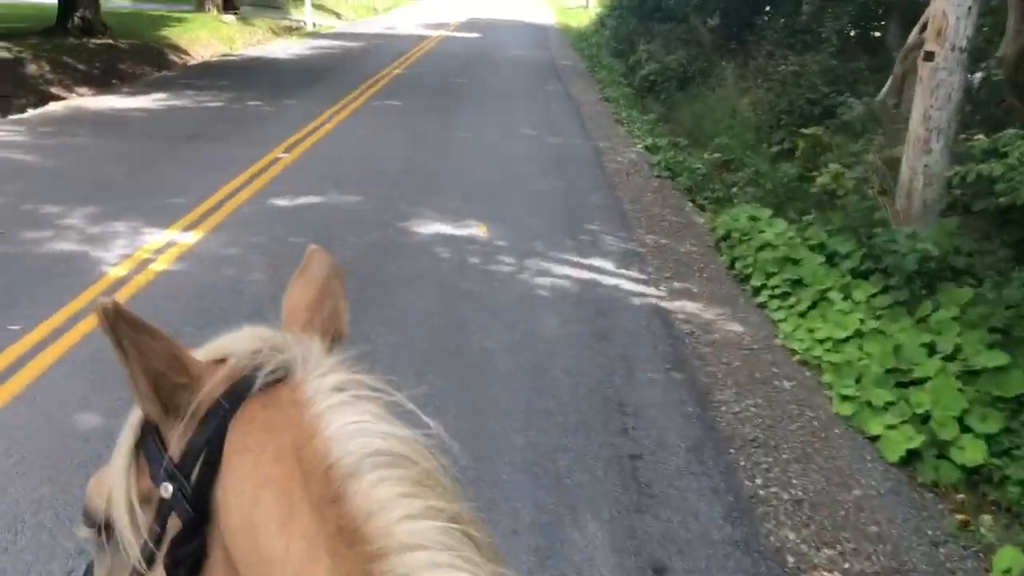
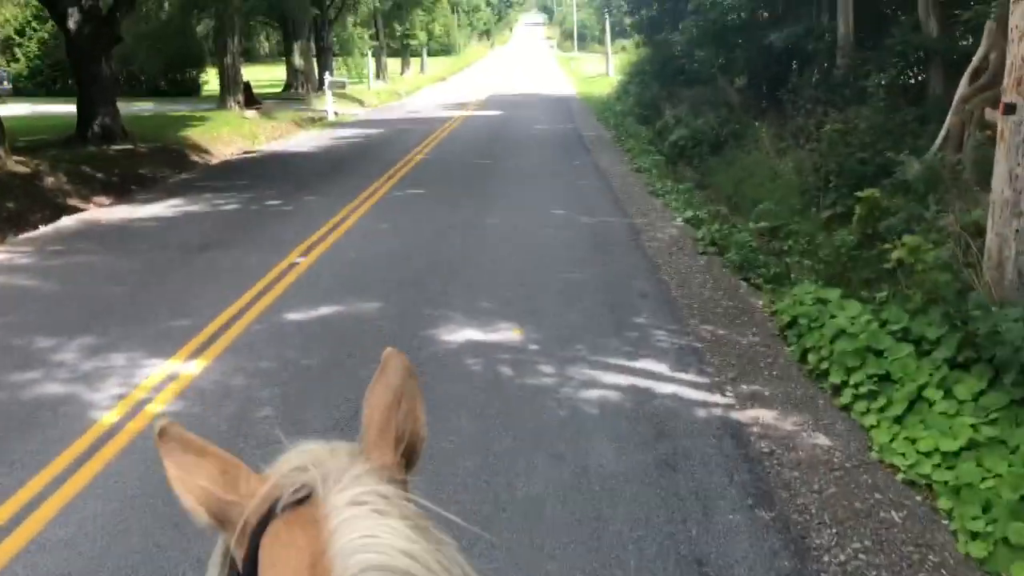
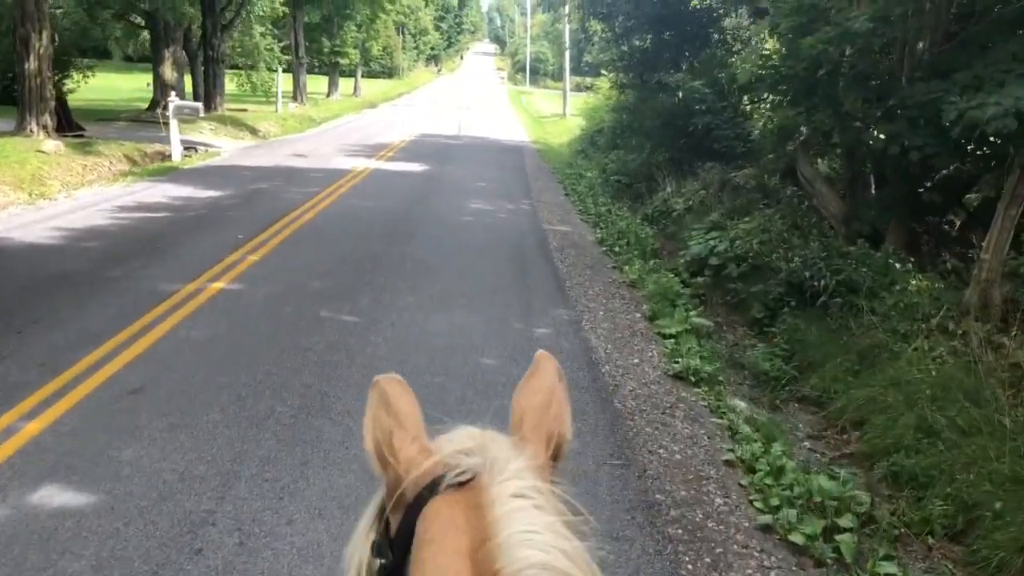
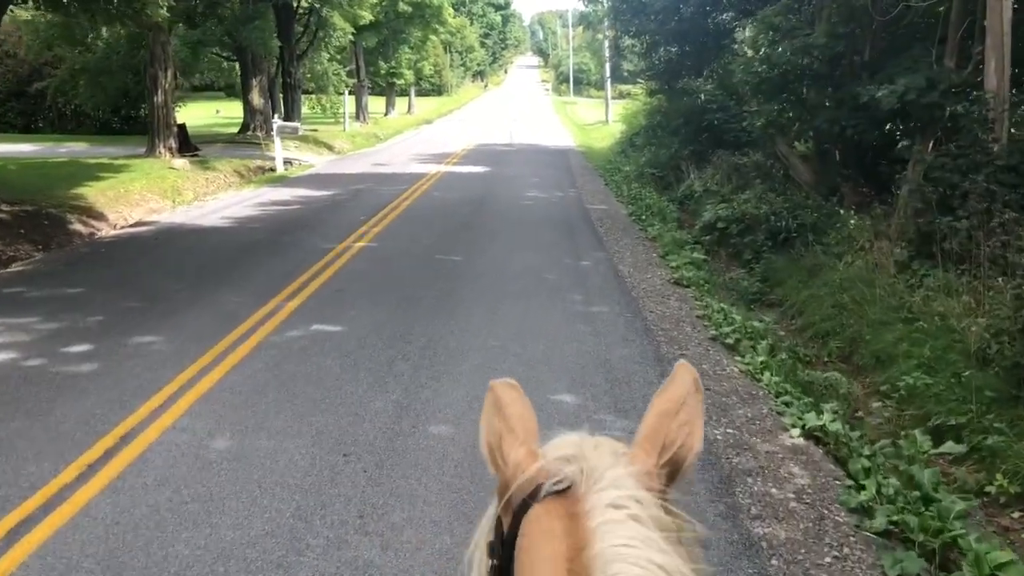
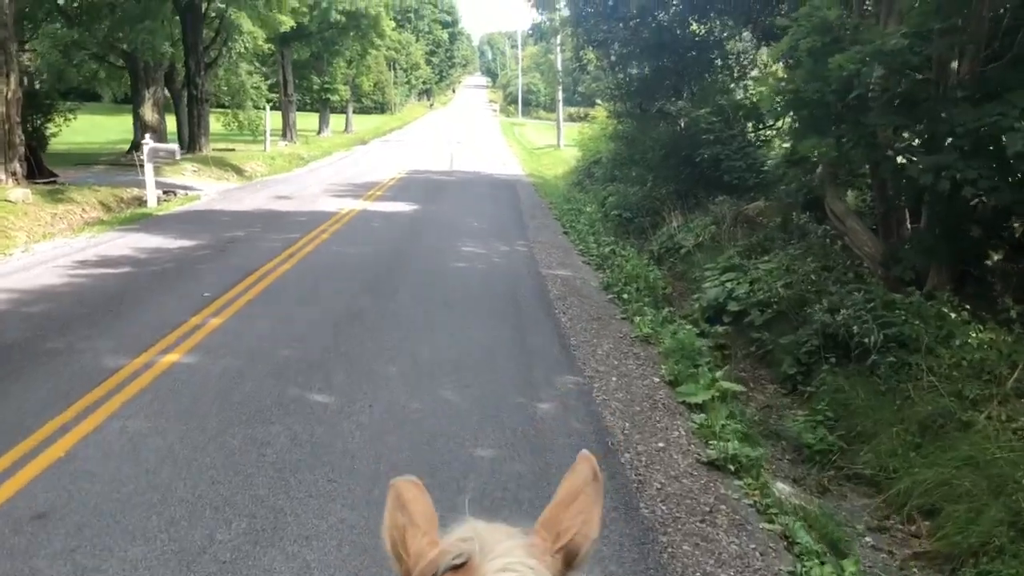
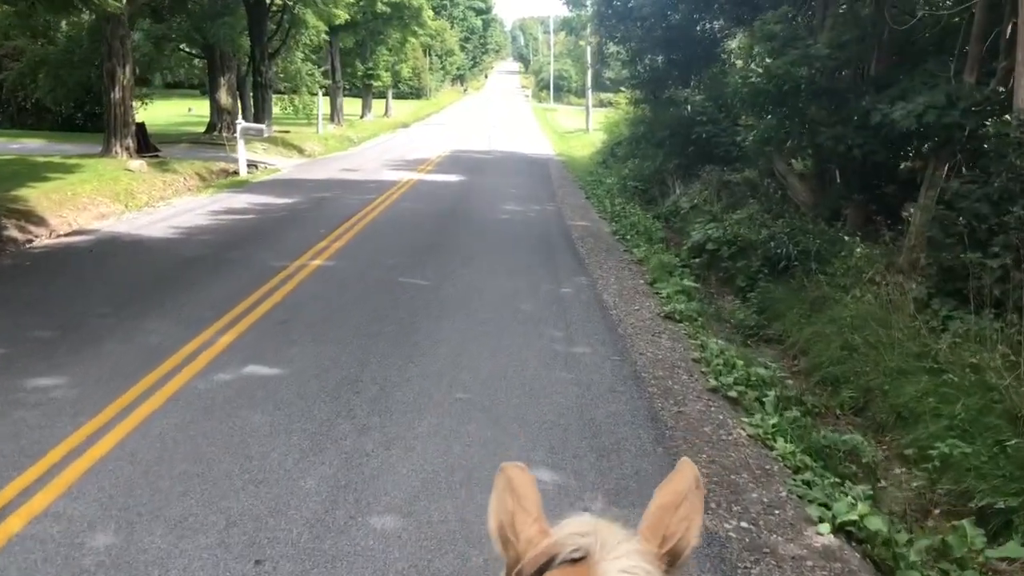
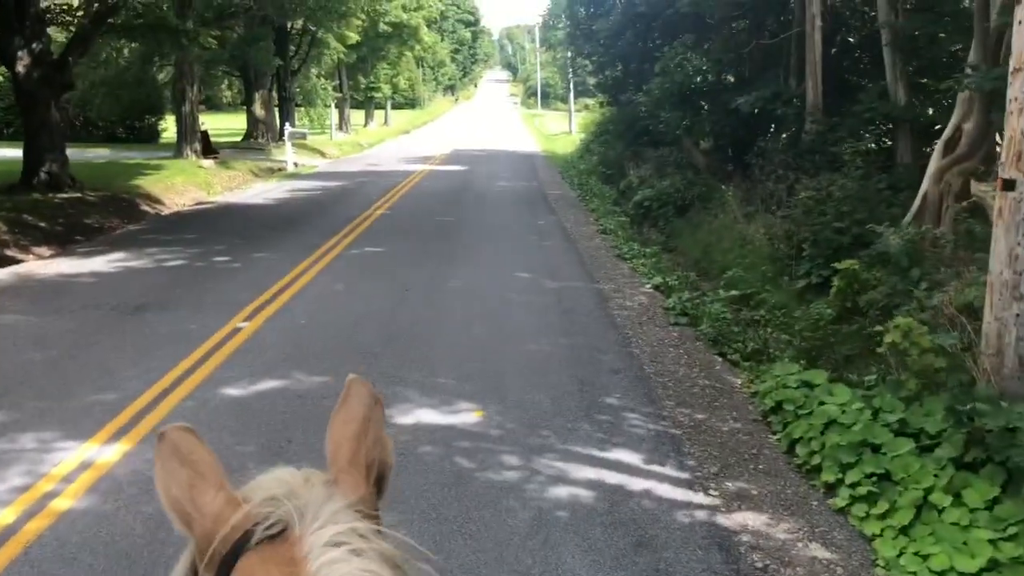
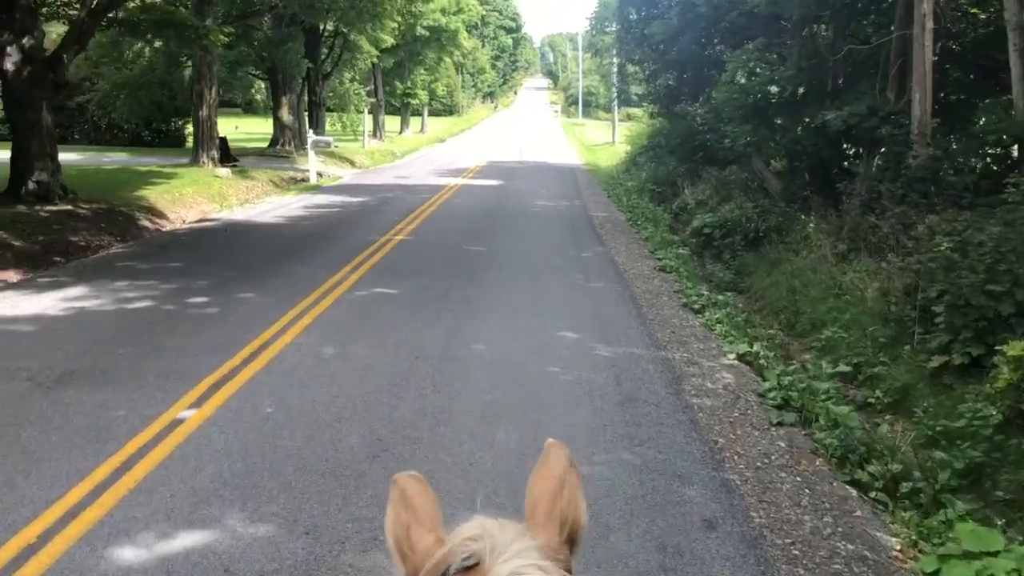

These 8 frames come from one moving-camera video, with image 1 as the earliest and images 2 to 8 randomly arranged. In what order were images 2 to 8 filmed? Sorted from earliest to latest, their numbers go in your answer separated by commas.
2, 7, 8, 4, 6, 3, 5
